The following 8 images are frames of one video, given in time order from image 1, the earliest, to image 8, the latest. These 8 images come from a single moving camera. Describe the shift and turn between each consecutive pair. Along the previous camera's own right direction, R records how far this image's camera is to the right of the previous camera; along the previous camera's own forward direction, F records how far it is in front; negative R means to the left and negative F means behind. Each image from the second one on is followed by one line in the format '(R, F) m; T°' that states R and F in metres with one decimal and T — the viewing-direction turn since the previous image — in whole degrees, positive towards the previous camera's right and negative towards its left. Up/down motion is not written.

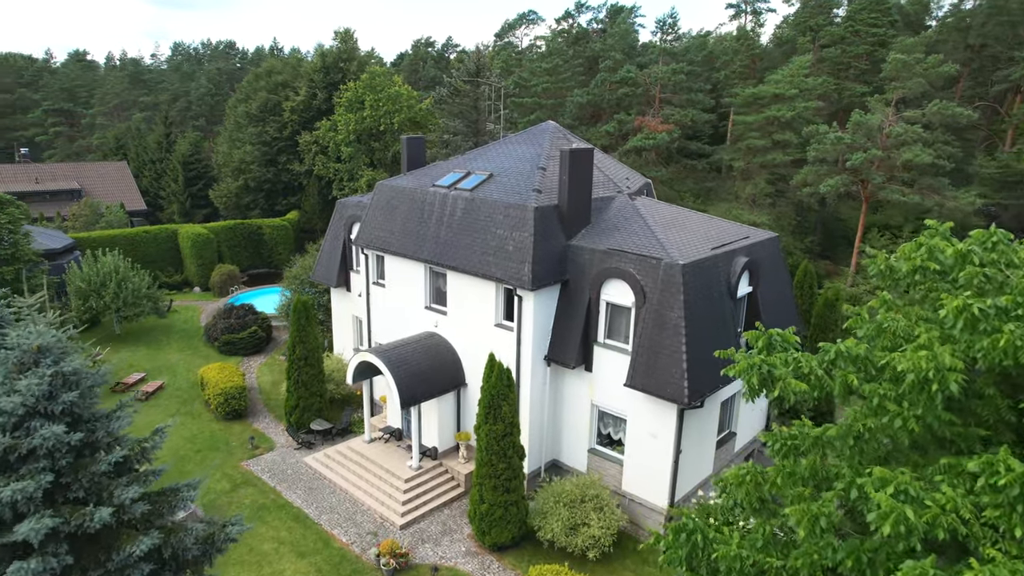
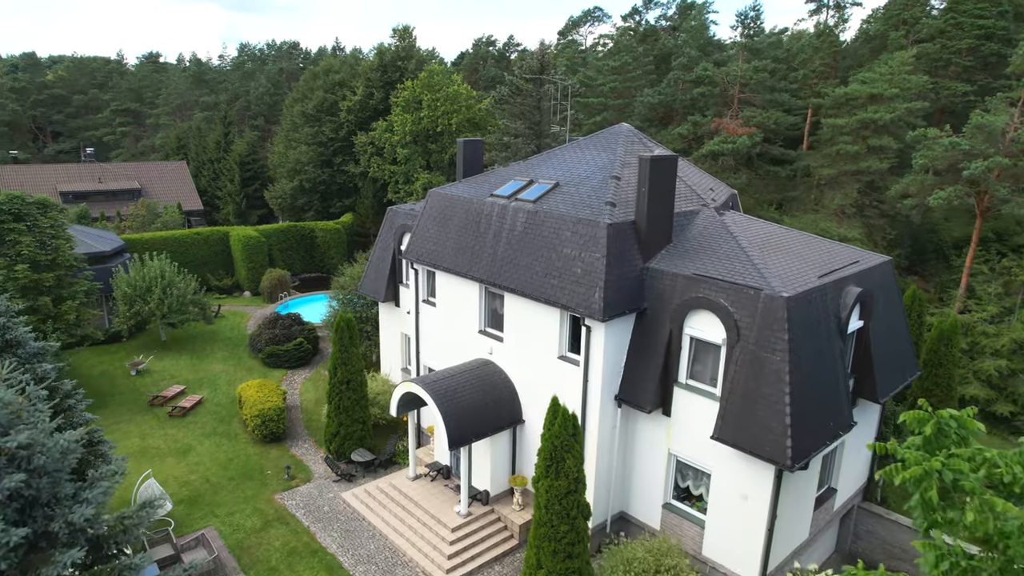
(-0.3, +2.6) m; -5°
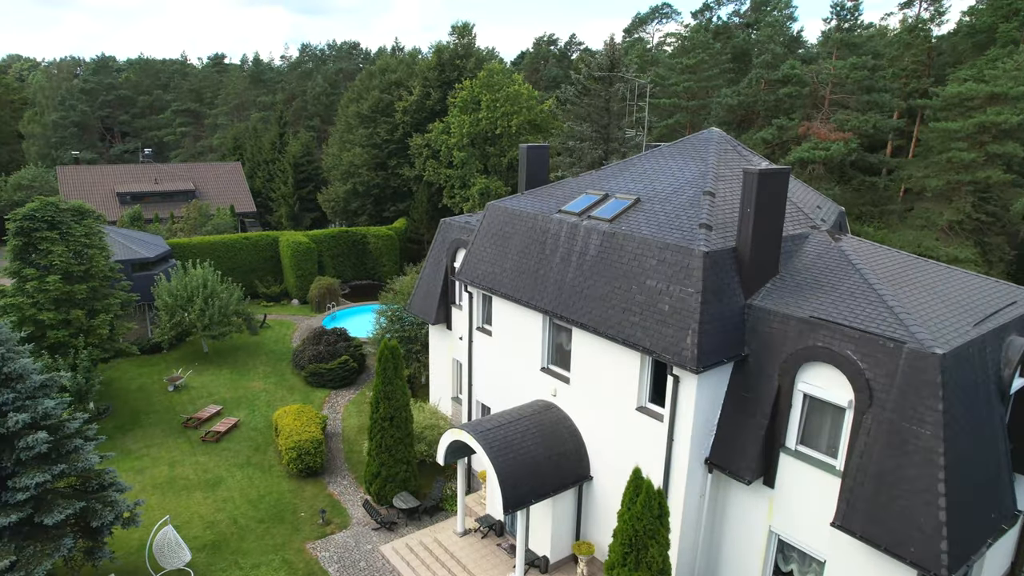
(-0.4, +2.7) m; -4°
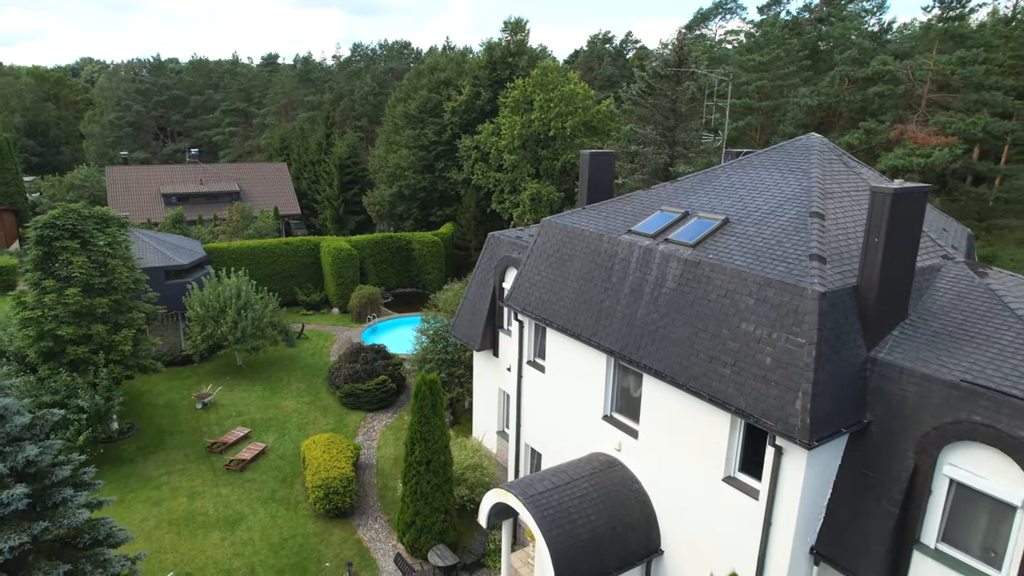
(-0.3, +2.5) m; -4°
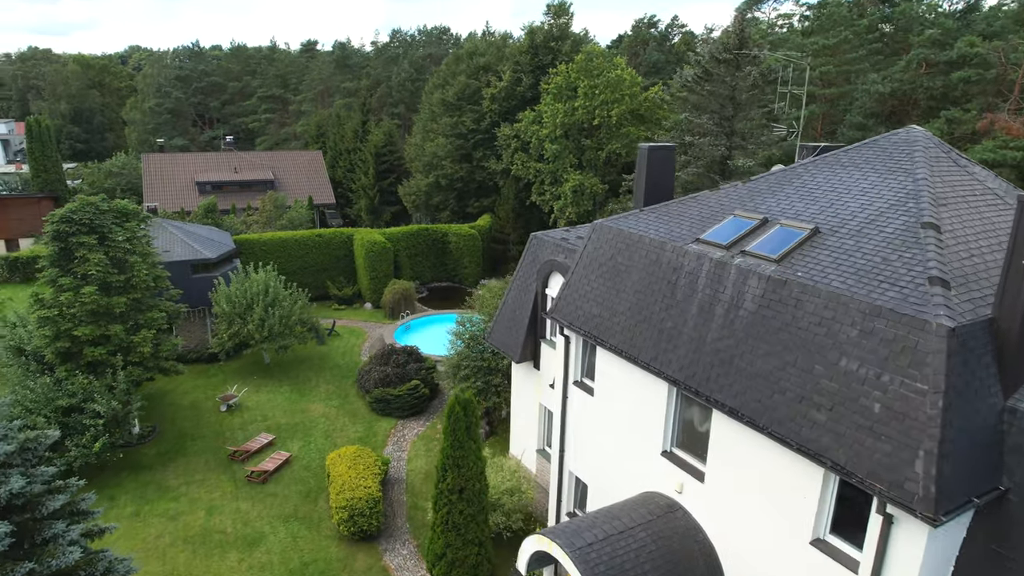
(-0.2, +1.8) m; -3°
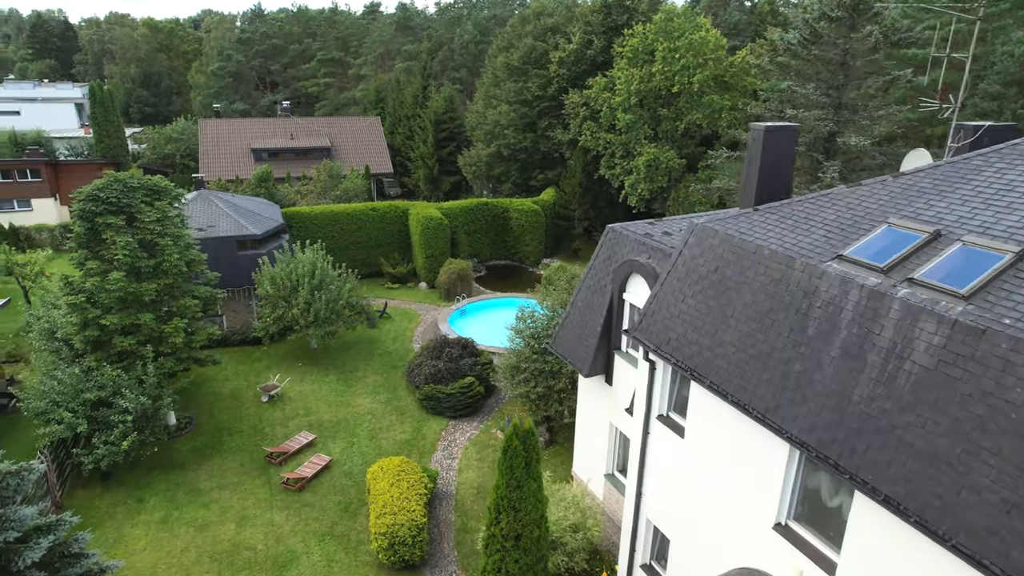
(-0.3, +2.7) m; -5°
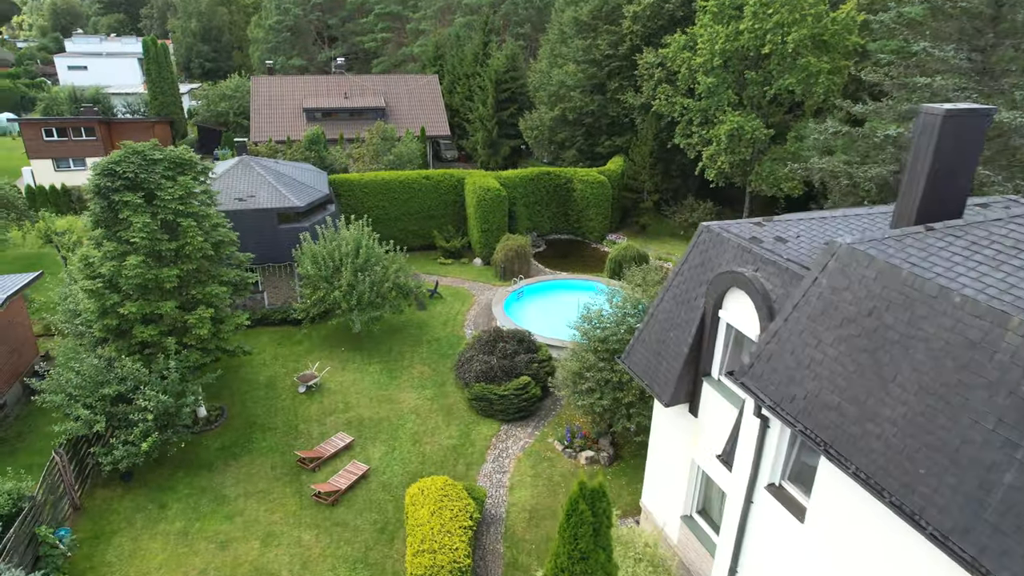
(-0.2, +2.7) m; -5°
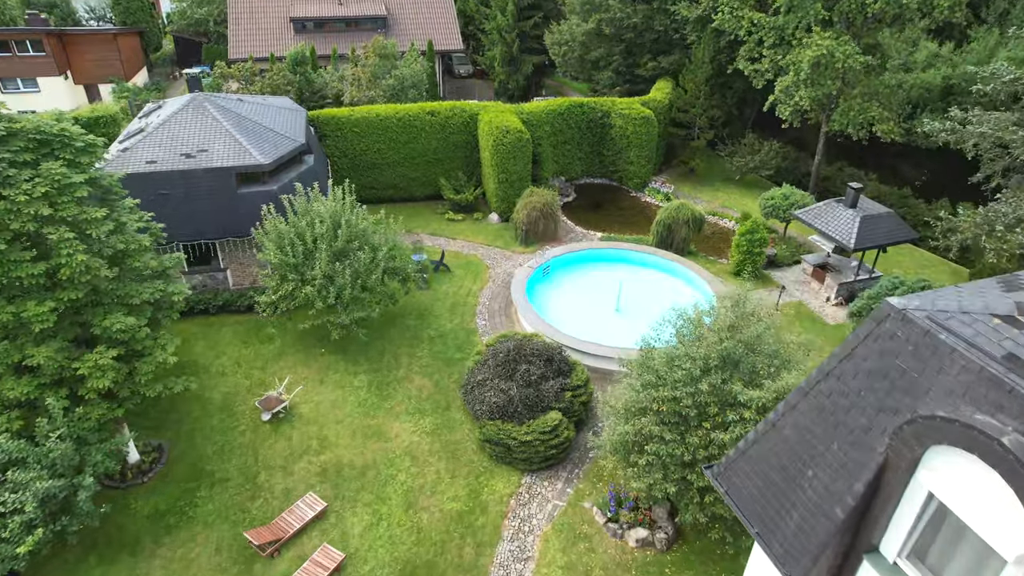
(-0.2, +5.7) m; -1°
